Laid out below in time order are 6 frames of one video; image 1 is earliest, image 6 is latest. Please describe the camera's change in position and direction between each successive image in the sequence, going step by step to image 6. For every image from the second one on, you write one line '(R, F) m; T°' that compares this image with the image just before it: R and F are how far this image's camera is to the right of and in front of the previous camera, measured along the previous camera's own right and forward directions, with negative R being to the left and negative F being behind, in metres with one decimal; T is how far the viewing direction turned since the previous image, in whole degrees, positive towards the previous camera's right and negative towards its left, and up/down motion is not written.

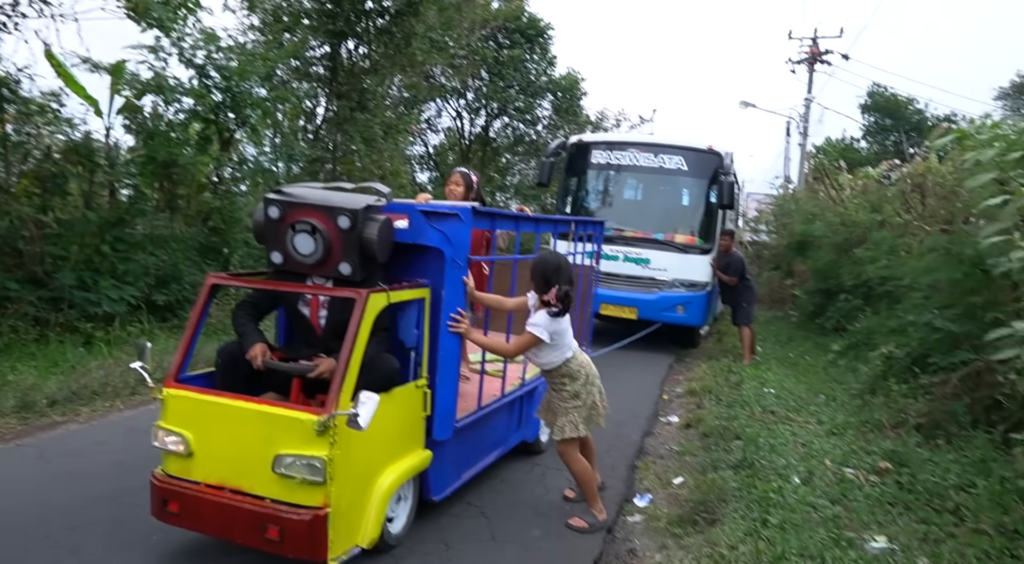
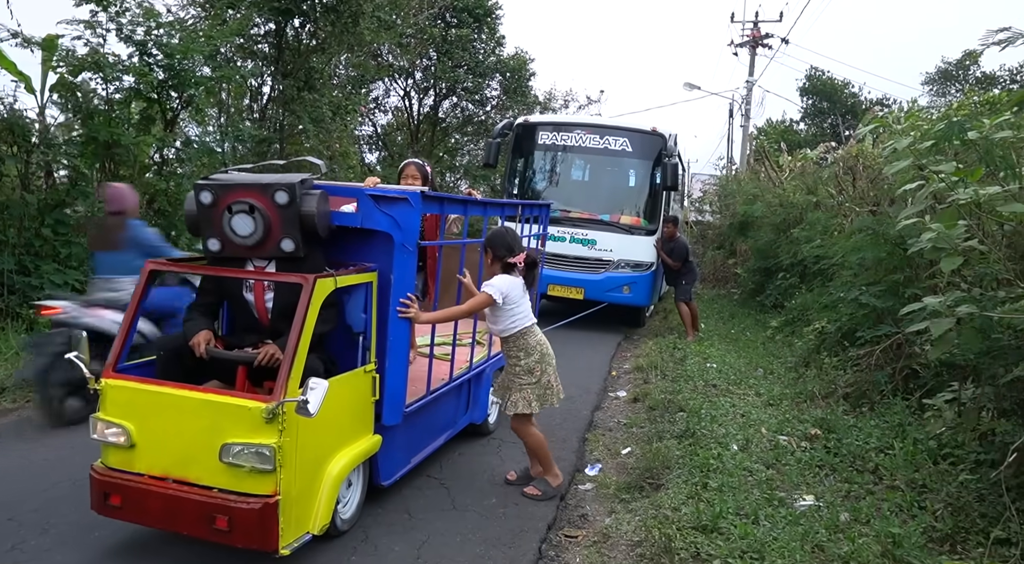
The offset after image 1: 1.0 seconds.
(0.0, -0.1) m; +4°
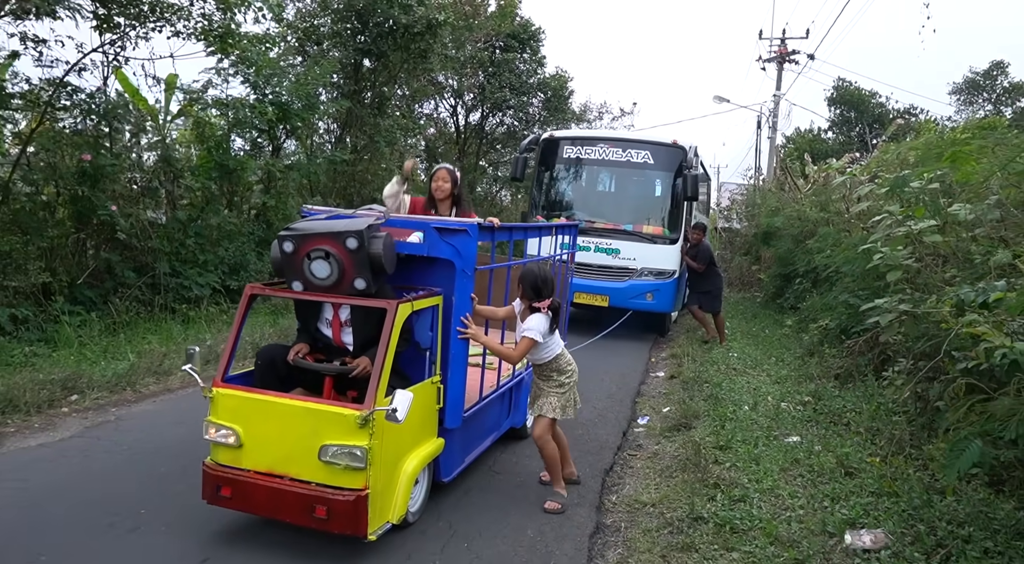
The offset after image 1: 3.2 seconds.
(-0.4, -1.6) m; -2°
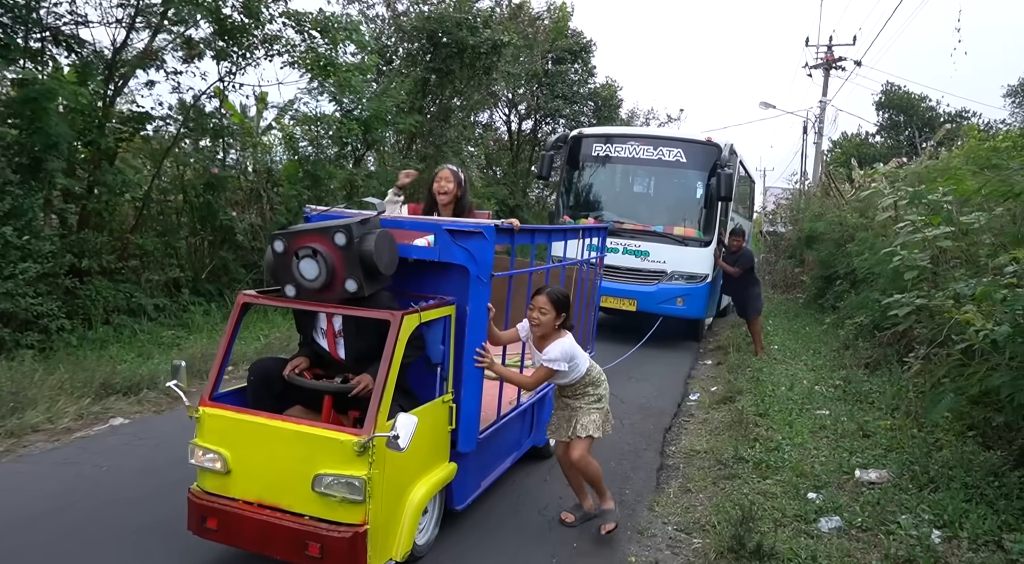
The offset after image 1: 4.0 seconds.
(-0.3, -1.0) m; -3°
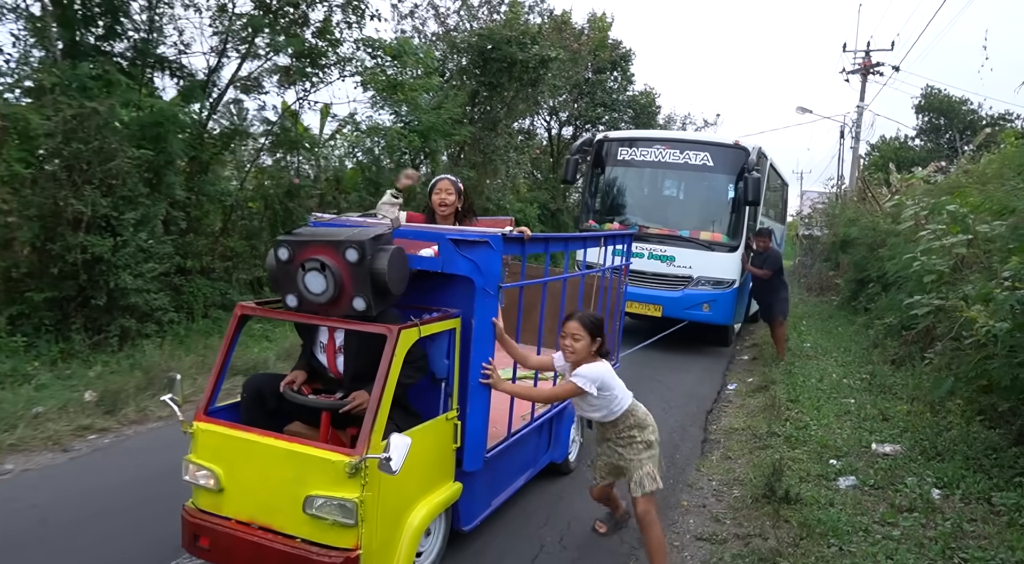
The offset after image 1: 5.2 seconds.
(-0.3, -0.8) m; -3°
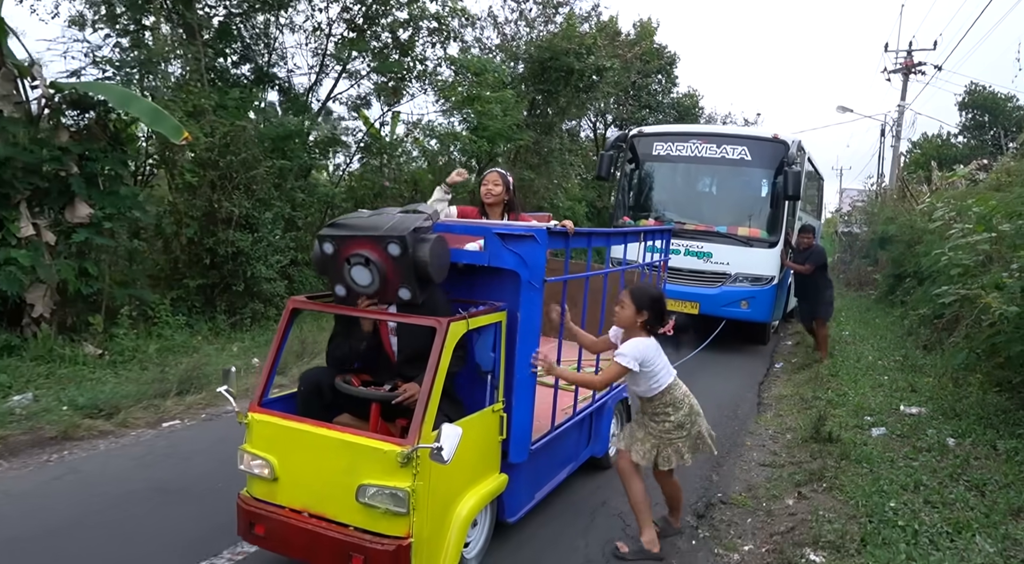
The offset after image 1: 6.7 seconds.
(-0.5, -1.1) m; -3°
